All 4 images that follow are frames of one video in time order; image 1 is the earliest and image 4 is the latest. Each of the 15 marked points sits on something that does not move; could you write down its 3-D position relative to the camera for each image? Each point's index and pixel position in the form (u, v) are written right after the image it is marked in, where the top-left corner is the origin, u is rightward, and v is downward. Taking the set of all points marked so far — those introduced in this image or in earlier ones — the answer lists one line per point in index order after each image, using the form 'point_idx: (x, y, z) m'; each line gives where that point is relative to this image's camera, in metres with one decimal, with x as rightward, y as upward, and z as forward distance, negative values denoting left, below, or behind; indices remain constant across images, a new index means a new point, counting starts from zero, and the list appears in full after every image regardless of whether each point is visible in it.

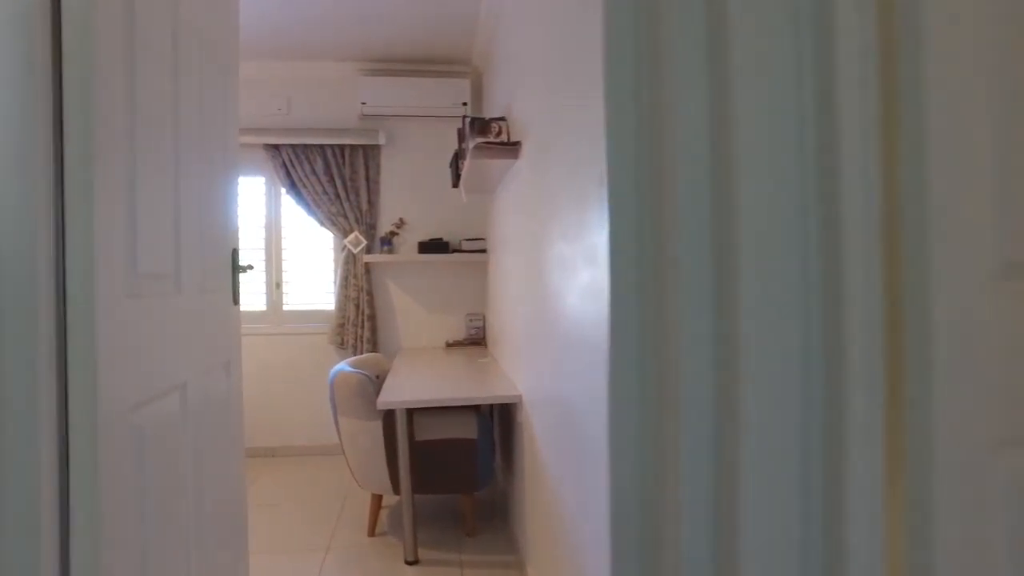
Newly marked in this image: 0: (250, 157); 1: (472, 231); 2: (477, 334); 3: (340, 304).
0: (-1.6, +0.8, +4.0) m
1: (-0.2, +0.3, +4.0) m
2: (-0.2, -0.3, +4.0) m
3: (-1.0, -0.1, +3.9) m
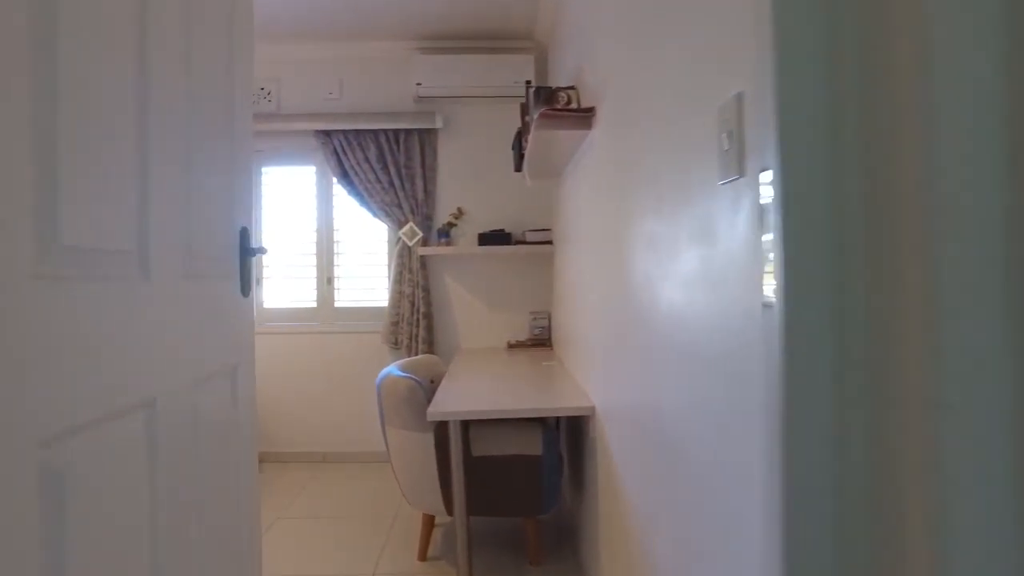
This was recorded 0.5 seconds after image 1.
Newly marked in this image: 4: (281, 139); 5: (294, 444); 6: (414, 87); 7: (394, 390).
0: (-1.2, +0.8, +3.8) m
1: (+0.1, +0.4, +3.7) m
2: (+0.2, -0.3, +3.6) m
3: (-0.6, -0.1, +3.6) m
4: (-1.3, +0.8, +3.7) m
5: (-1.2, -0.9, +3.8) m
6: (-0.5, +1.1, +3.5) m
7: (-0.4, -0.4, +2.3) m
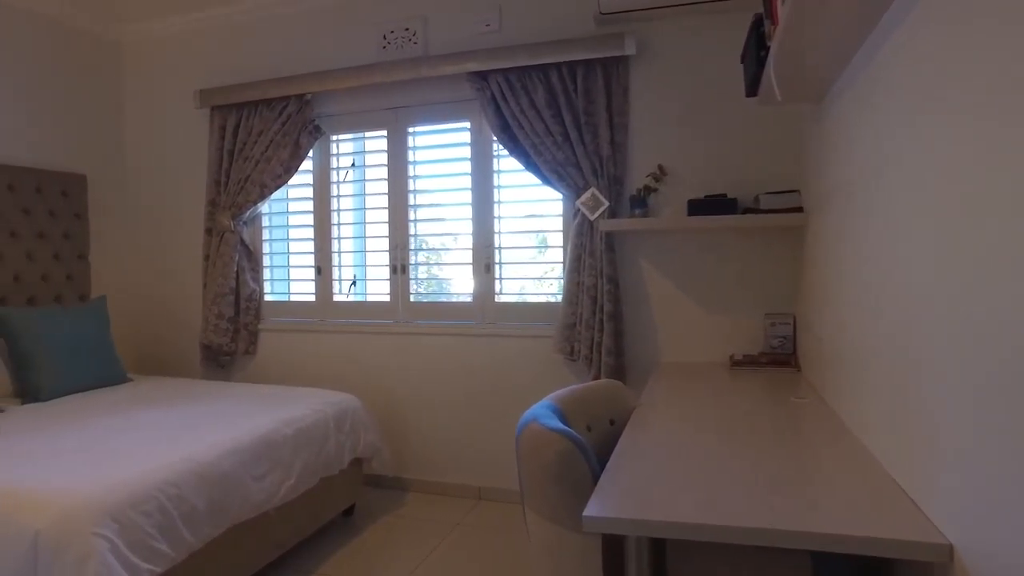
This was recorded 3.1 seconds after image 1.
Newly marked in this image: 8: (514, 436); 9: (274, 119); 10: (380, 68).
0: (-0.3, +0.8, +3.0) m
1: (+1.0, +0.4, +2.5) m
2: (+1.0, -0.2, +2.4) m
3: (+0.2, 0.0, +2.7) m
4: (-0.4, +0.9, +3.0) m
5: (-0.3, -0.8, +3.1) m
6: (+0.3, +1.1, +2.6) m
7: (0.0, -0.3, +1.3) m
8: (0.0, -0.6, +2.9) m
9: (-1.1, +0.8, +3.2) m
10: (-0.6, +1.0, +2.9) m
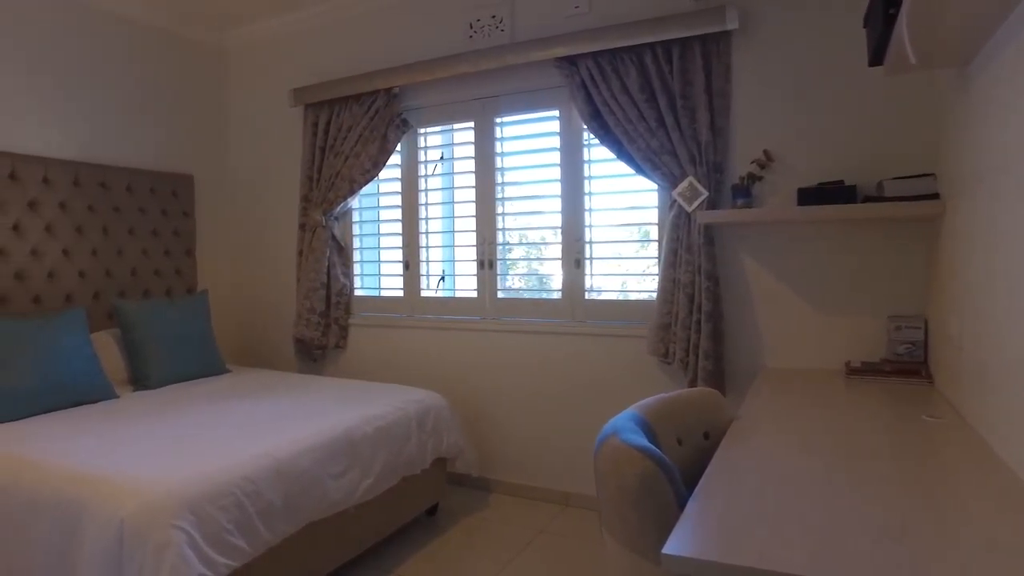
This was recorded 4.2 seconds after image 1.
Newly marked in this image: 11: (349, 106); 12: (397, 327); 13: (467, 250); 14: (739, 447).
0: (+0.1, +0.9, +2.8) m
1: (+1.3, +0.4, +2.2) m
2: (+1.3, -0.2, +2.1) m
3: (+0.6, 0.0, +2.5) m
4: (0.0, +0.9, +2.9) m
5: (+0.1, -0.8, +2.9) m
6: (+0.6, +1.1, +2.3) m
7: (+0.2, -0.3, +1.2) m
8: (+0.4, -0.6, +2.8) m
9: (-0.7, +0.8, +3.2) m
10: (-0.2, +1.0, +2.8) m
11: (-0.8, +0.9, +3.2) m
12: (-0.6, -0.2, +3.2) m
13: (-0.2, +0.2, +3.1) m
14: (+0.5, -0.3, +1.4) m
